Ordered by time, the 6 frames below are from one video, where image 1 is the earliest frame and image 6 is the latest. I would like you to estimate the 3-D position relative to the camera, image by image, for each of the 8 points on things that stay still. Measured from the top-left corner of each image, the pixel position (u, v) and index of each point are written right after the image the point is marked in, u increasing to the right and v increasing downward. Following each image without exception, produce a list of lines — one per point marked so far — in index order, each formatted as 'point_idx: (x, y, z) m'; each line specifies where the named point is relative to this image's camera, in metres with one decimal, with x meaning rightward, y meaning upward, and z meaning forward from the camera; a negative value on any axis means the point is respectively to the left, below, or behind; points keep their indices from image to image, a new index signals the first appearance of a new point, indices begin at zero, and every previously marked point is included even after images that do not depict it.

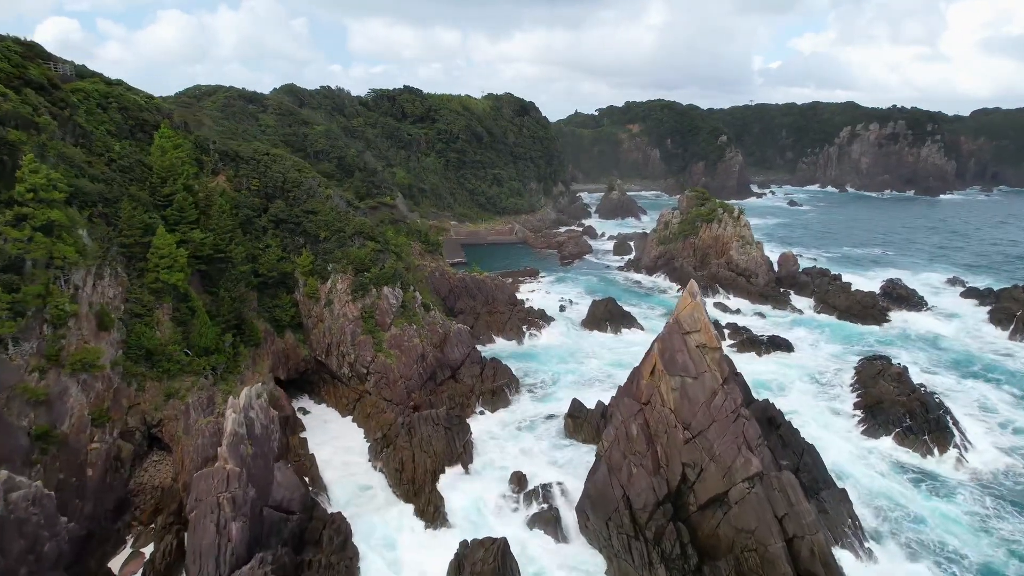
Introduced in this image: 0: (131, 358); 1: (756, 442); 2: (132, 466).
0: (-10.6, -2.0, +17.8) m
1: (+5.4, -3.4, +14.0) m
2: (-10.3, -4.8, +17.3) m
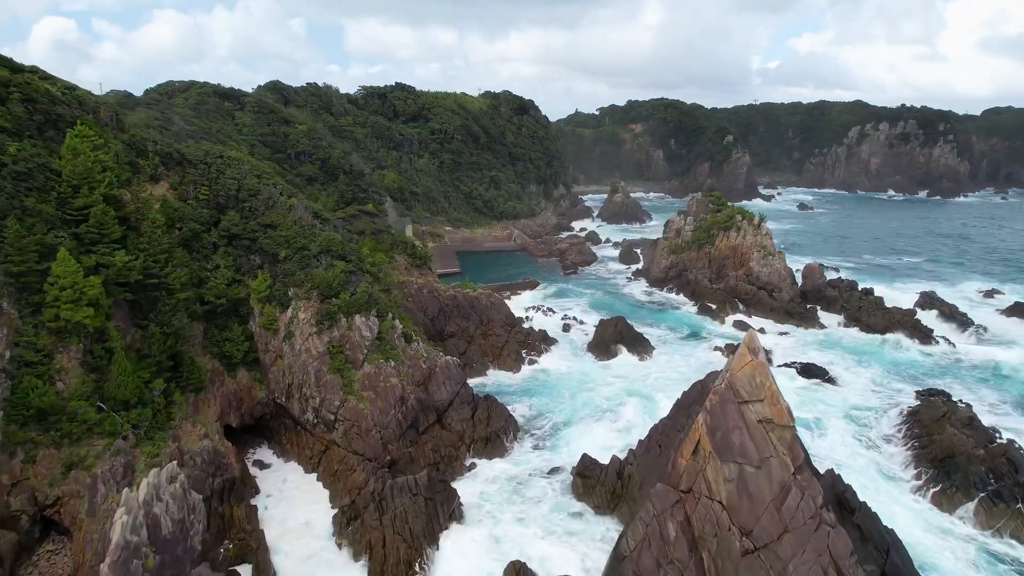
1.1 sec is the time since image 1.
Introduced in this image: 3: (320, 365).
0: (-10.7, -2.9, +13.8) m
1: (+5.3, -4.3, +10.1) m
2: (-10.4, -5.7, +13.3) m
3: (-5.9, -2.4, +19.6) m
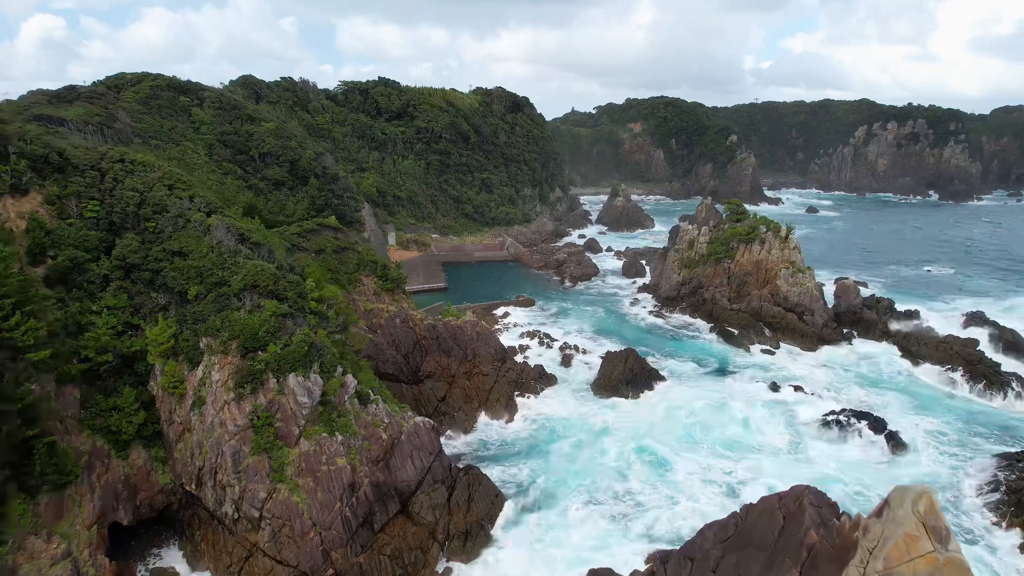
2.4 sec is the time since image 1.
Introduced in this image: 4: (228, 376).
0: (-11.0, -4.0, +8.7) m
1: (+5.1, -5.5, +5.0) m
2: (-10.6, -6.9, +8.2) m
3: (-6.2, -3.5, +14.5) m
4: (-6.6, -2.0, +14.7) m
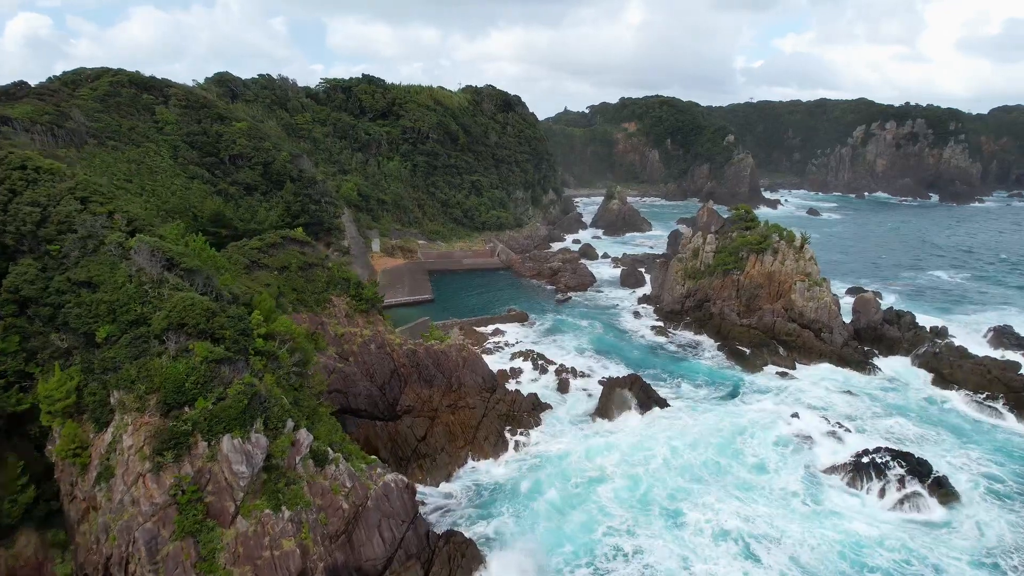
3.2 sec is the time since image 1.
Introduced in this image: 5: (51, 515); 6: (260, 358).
0: (-11.1, -4.8, +5.6) m
1: (+5.0, -6.2, +2.2) m
2: (-10.8, -7.7, +5.1) m
3: (-6.4, -4.3, +11.5) m
4: (-6.8, -2.8, +11.7) m
5: (-8.8, -4.3, +12.2) m
6: (-5.5, -1.5, +13.8) m
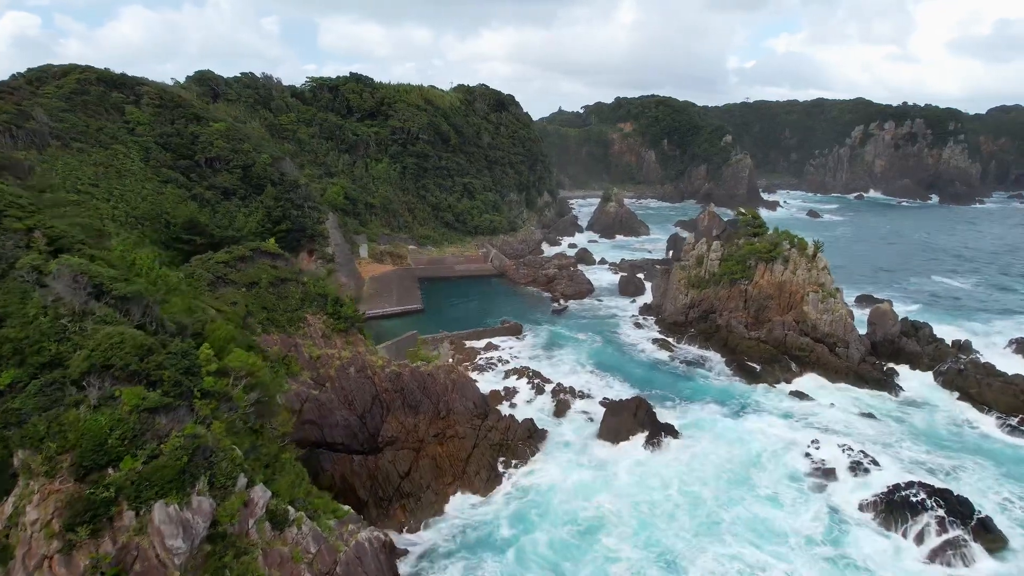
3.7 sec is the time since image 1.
0: (-11.2, -5.4, +3.5) m
1: (+5.0, -6.7, +0.2) m
2: (-10.8, -8.3, +3.0) m
3: (-6.5, -4.9, +9.4) m
4: (-6.9, -3.3, +9.6) m
5: (-8.9, -4.9, +10.1) m
6: (-5.6, -2.1, +11.7) m
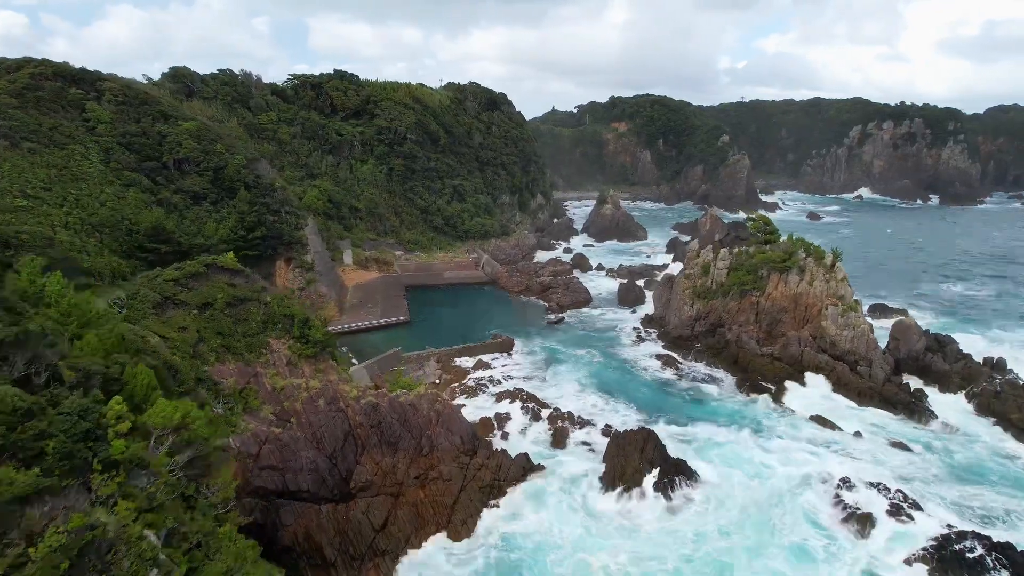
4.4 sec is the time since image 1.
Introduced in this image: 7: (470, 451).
0: (-11.2, -6.0, +0.8) m
1: (+5.0, -7.3, -2.3) m
2: (-10.8, -8.9, +0.4) m
3: (-6.6, -5.4, +6.8) m
4: (-7.0, -3.9, +7.0) m
5: (-9.0, -5.5, +7.5) m
6: (-5.7, -2.7, +9.2) m
7: (-1.2, -4.8, +18.9) m
